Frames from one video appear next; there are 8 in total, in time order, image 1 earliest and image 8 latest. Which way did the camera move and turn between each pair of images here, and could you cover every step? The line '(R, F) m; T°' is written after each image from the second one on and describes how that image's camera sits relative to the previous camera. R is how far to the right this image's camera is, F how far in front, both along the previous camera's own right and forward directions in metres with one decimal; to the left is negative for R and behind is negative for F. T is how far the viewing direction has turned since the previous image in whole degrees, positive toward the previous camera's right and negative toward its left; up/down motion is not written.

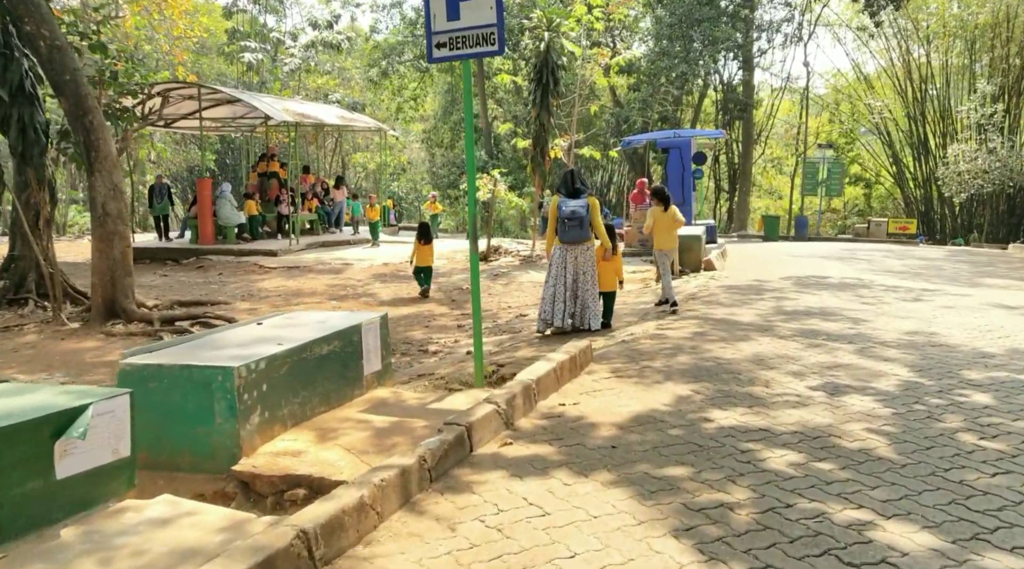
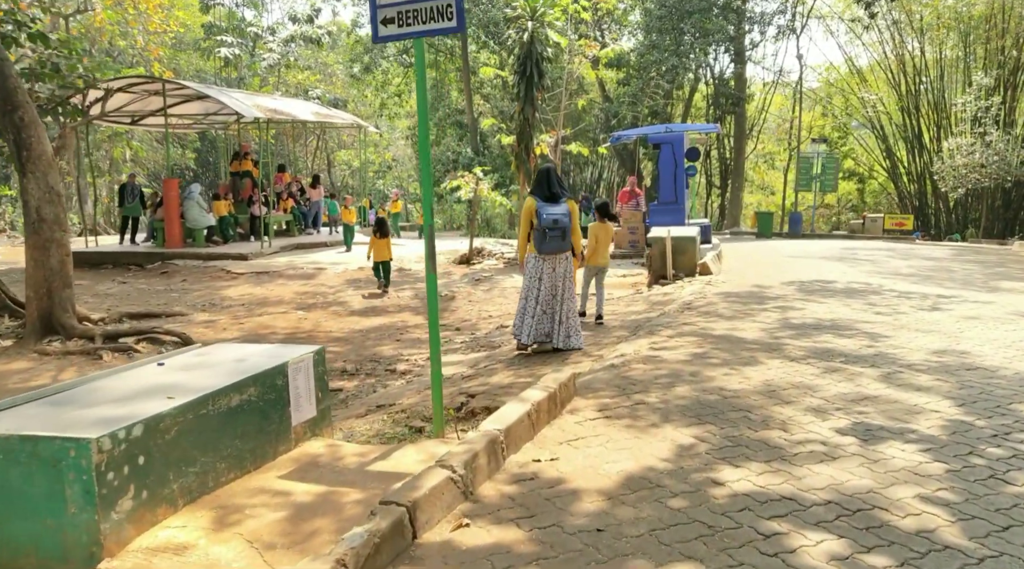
(+0.1, +1.0) m; +1°
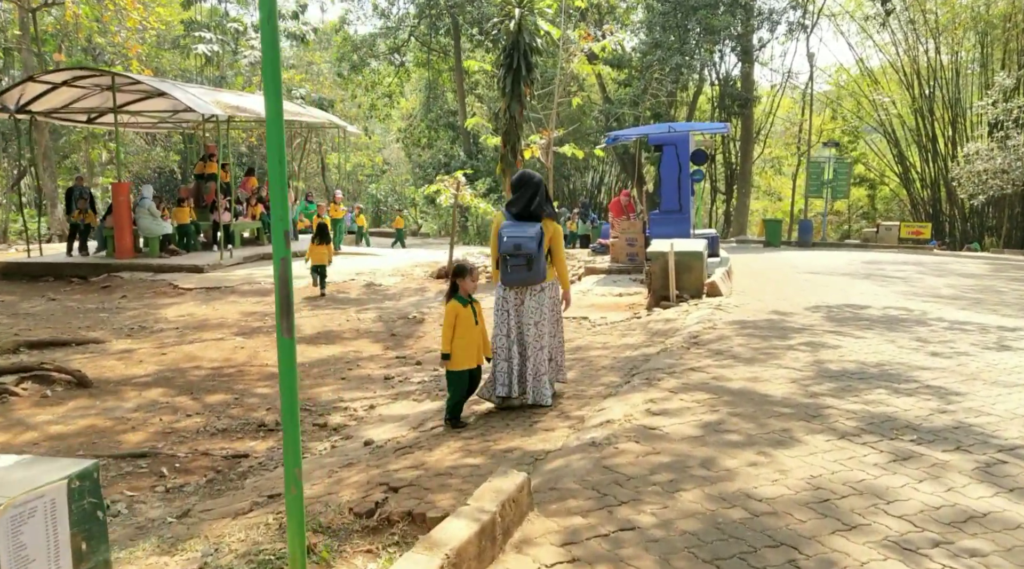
(+0.3, +1.9) m; 0°
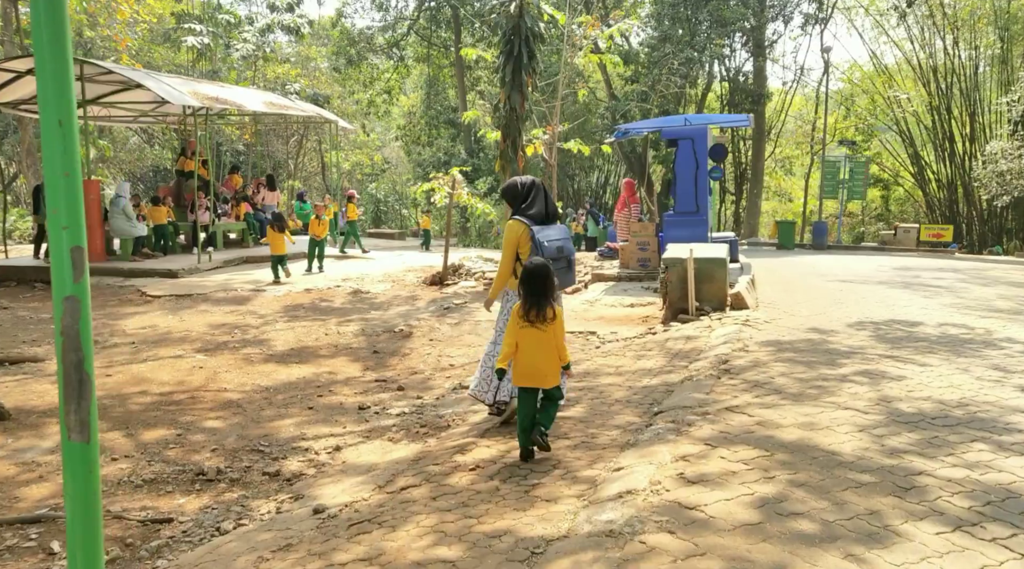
(+0.1, +1.4) m; 0°
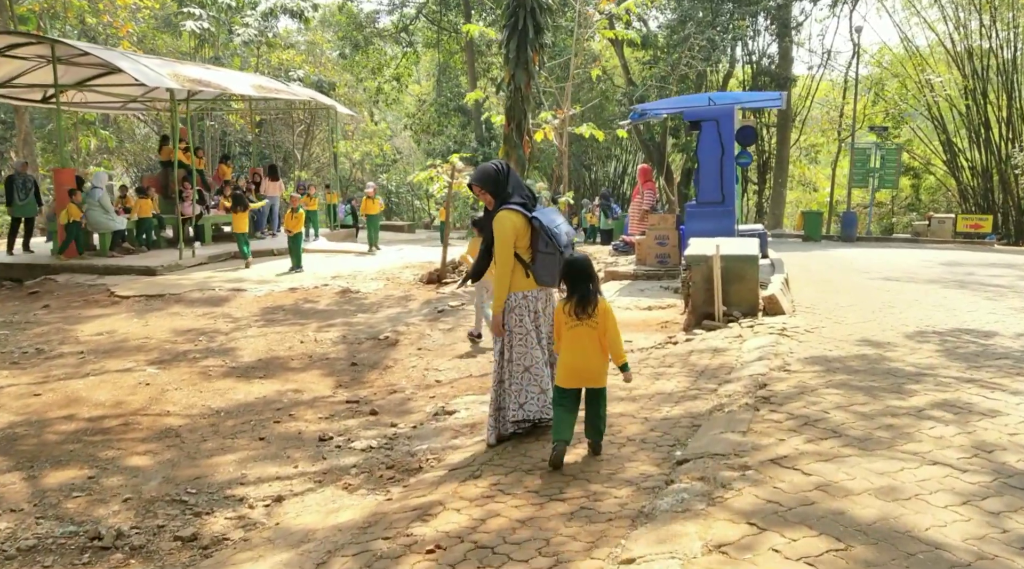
(+0.2, +1.4) m; -1°
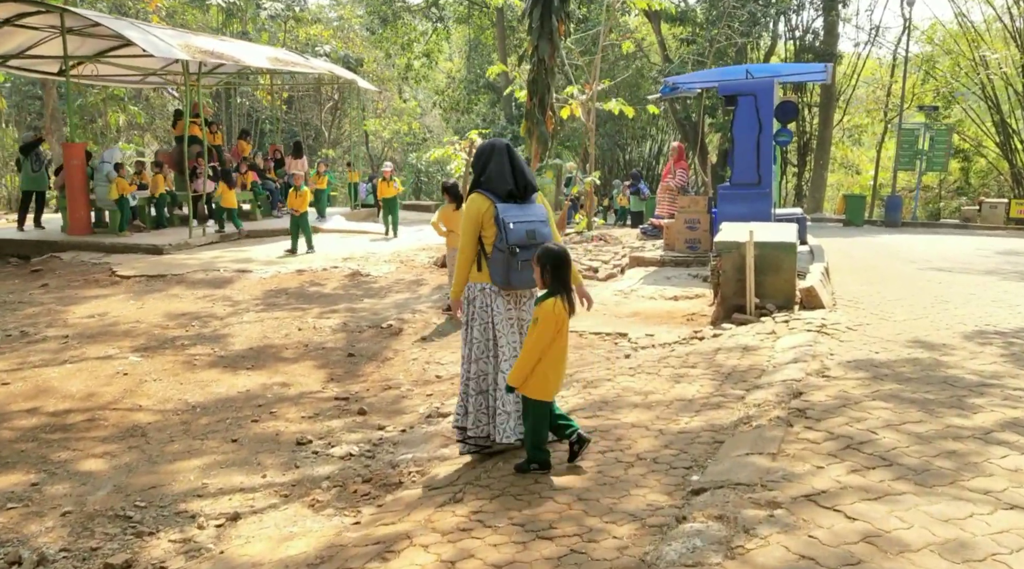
(+0.2, +0.8) m; -2°
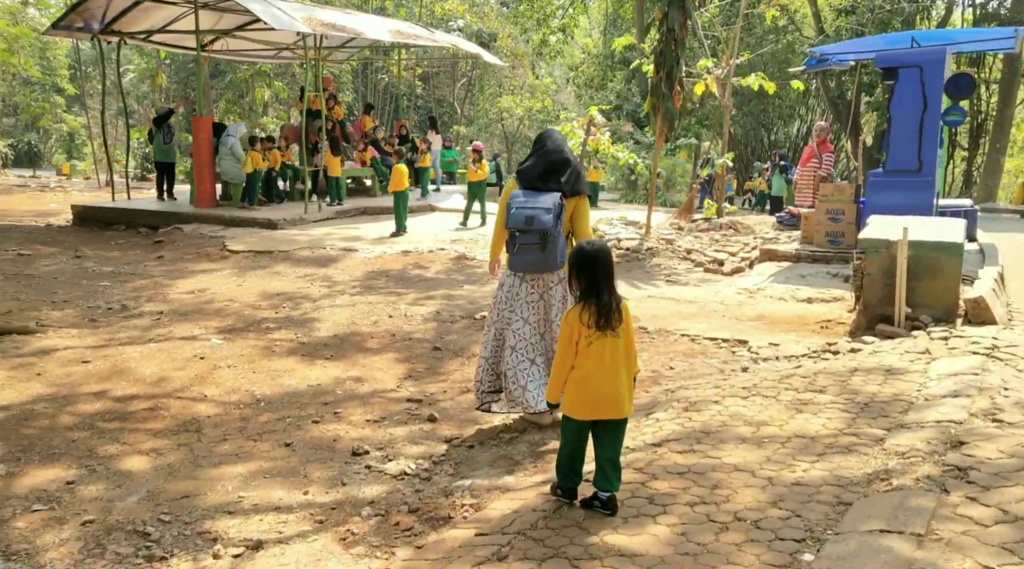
(+0.2, +0.8) m; -8°
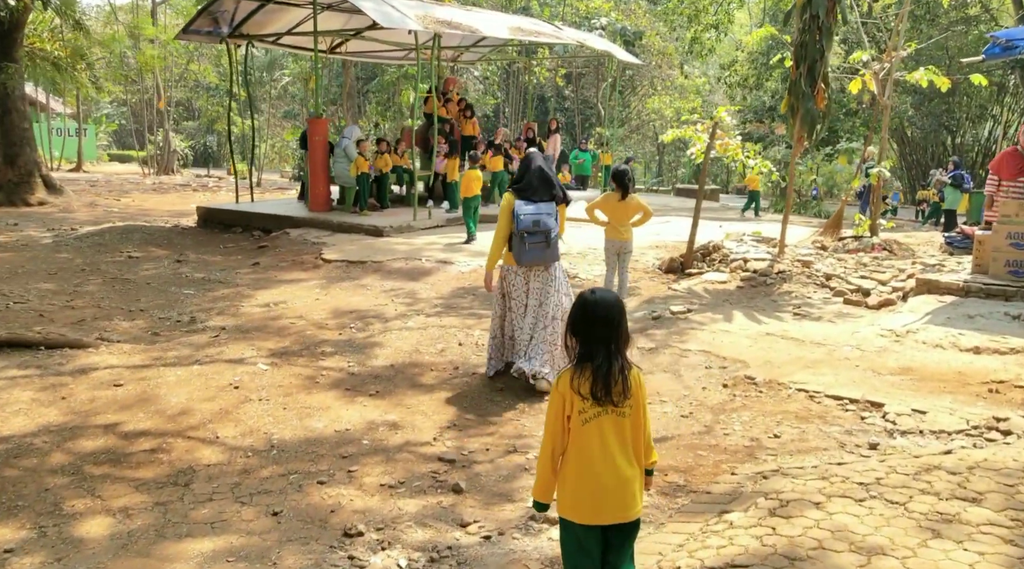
(+0.5, +1.2) m; -9°
